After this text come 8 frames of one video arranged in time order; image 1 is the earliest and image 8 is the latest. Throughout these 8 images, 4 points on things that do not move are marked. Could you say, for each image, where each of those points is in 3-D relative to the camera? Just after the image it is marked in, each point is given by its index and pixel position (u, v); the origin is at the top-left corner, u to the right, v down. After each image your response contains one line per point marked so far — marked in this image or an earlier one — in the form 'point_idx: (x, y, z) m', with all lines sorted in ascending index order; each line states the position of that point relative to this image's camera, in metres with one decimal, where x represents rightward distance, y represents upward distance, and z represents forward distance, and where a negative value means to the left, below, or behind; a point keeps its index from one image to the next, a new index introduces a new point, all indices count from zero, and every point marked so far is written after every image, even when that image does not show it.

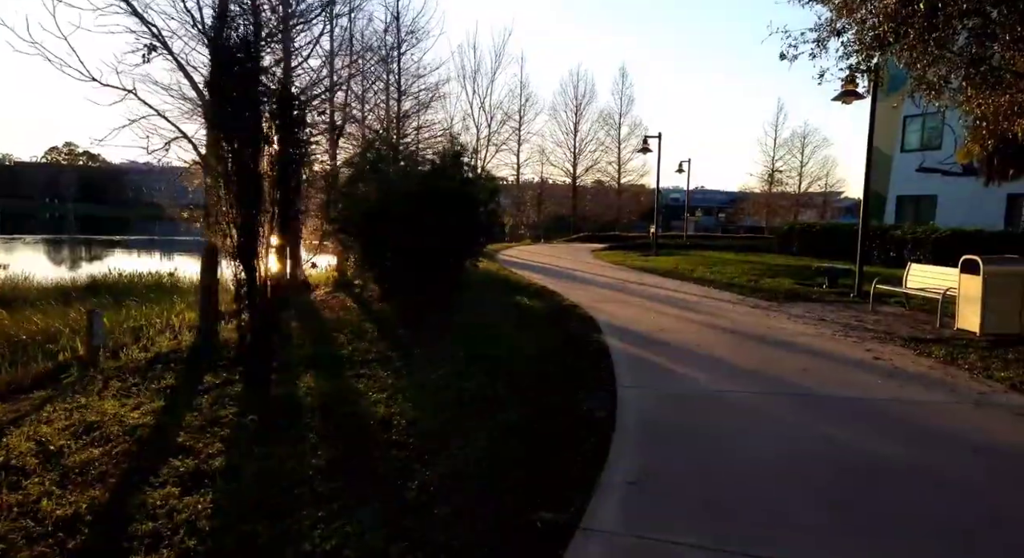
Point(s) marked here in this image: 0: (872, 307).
0: (+6.8, -0.5, +11.4) m
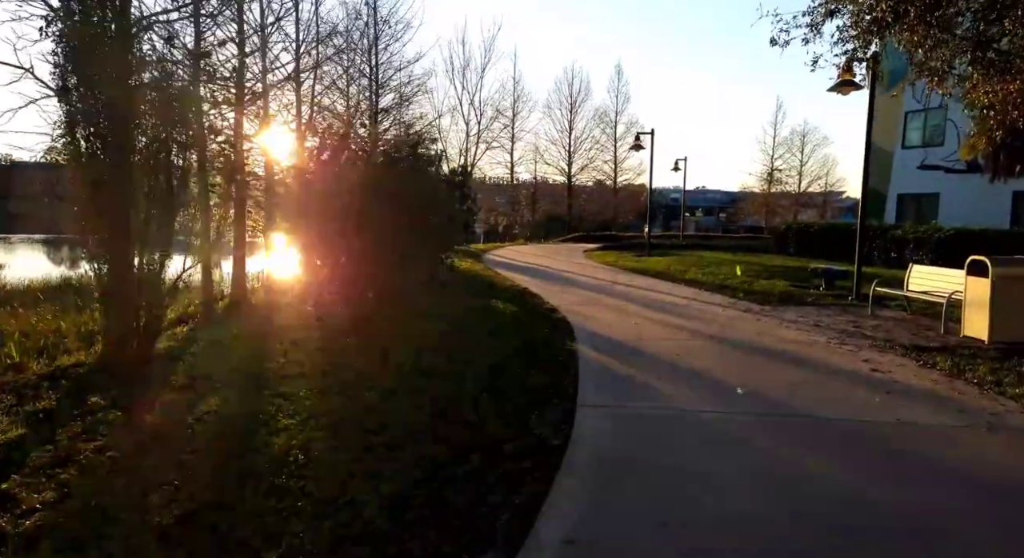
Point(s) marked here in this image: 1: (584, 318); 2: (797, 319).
0: (+6.3, -0.6, +10.7) m
1: (+1.2, -0.7, +10.1) m
2: (+4.7, -0.7, +10.0) m
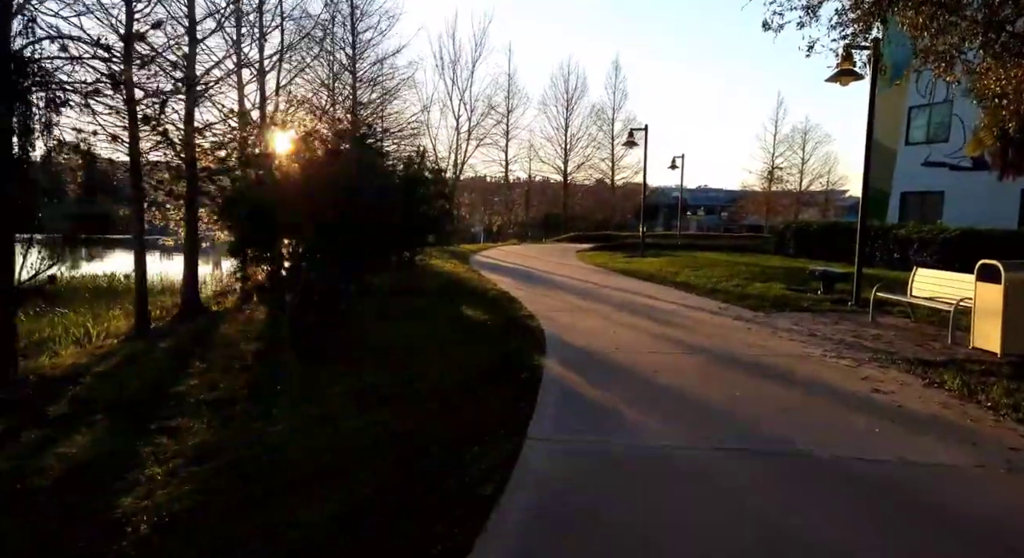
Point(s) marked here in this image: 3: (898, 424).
0: (+5.9, -0.7, +9.9) m
1: (+0.8, -0.7, +9.3) m
2: (+4.3, -0.7, +9.2) m
3: (+3.2, -1.2, +5.0) m
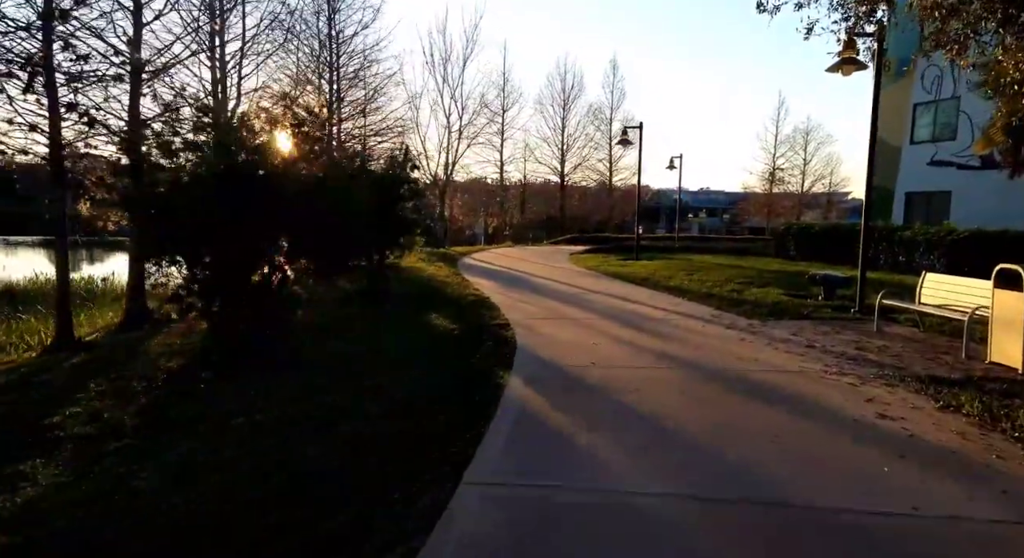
0: (+5.5, -0.7, +9.1) m
1: (+0.3, -0.8, +8.5) m
2: (+3.9, -0.8, +8.4) m
3: (+2.8, -1.3, +4.2) m
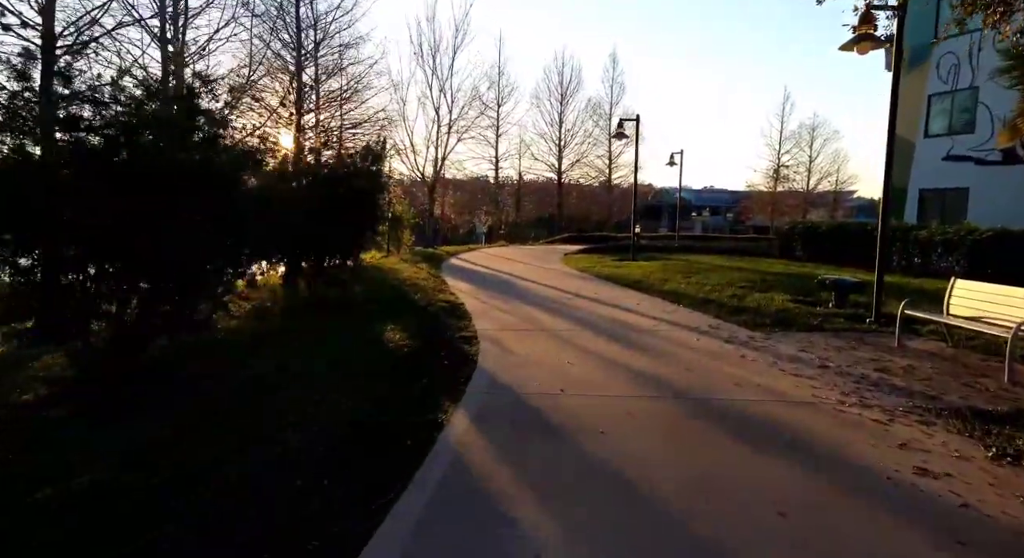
0: (+5.0, -0.8, +7.9) m
1: (-0.1, -0.9, +7.4) m
2: (+3.4, -0.9, +7.3) m
3: (+2.3, -1.4, +3.1) m
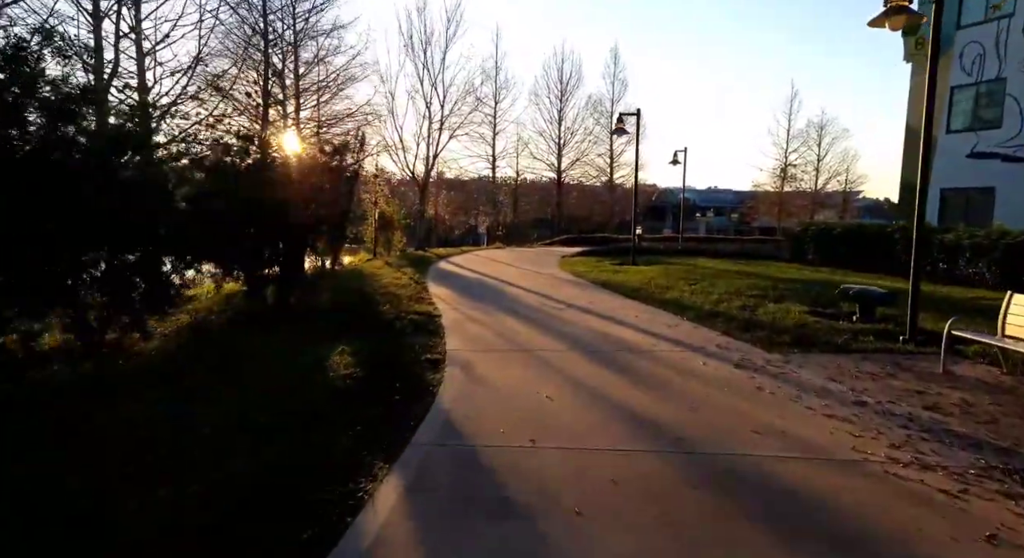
0: (+4.7, -1.0, +6.6) m
1: (-0.4, -1.0, +6.1) m
2: (+3.1, -1.1, +6.0) m
3: (+2.0, -1.5, +1.8) m
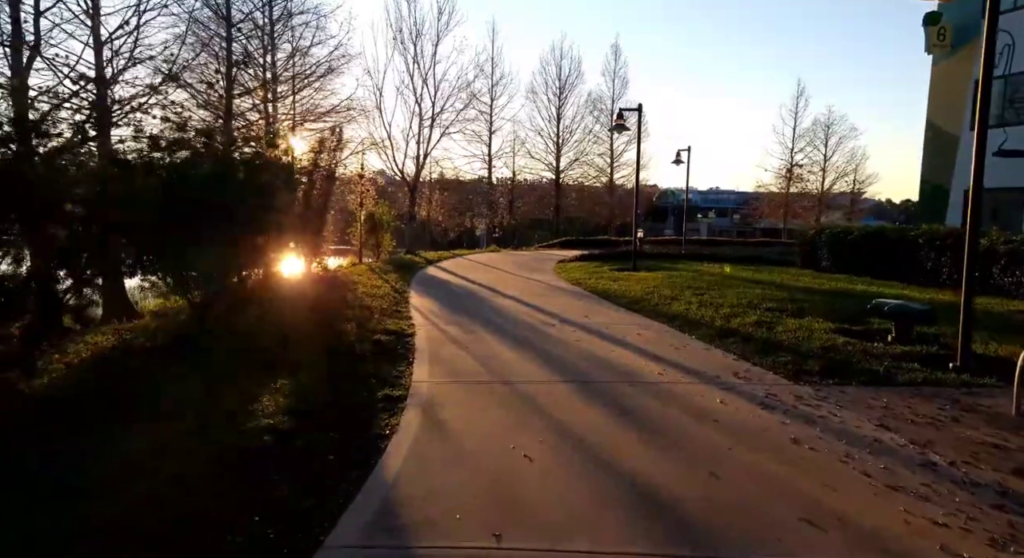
0: (+4.5, -1.2, +5.4) m
1: (-0.6, -1.2, +4.9) m
2: (+2.9, -1.3, +4.8) m
3: (+1.8, -1.7, +0.6) m
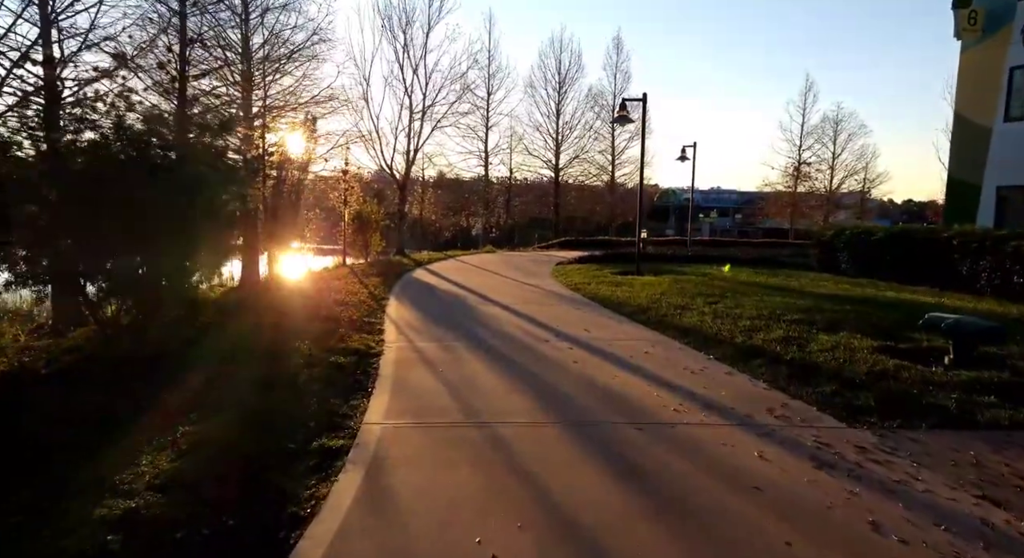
0: (+4.3, -1.3, +4.0) m
1: (-0.8, -1.3, +3.6) m
2: (+2.7, -1.4, +3.4) m
3: (+1.6, -1.8, -0.8) m
